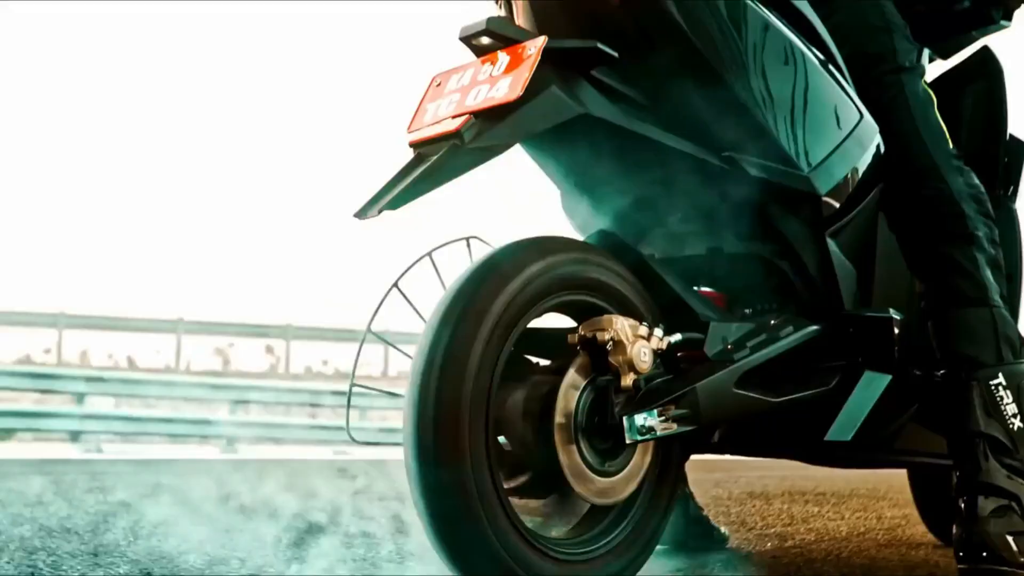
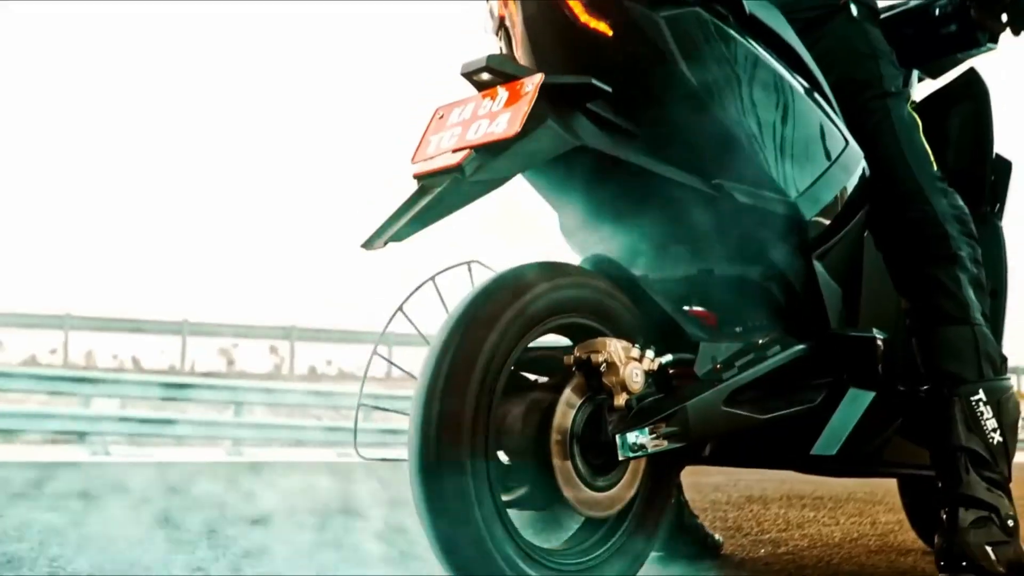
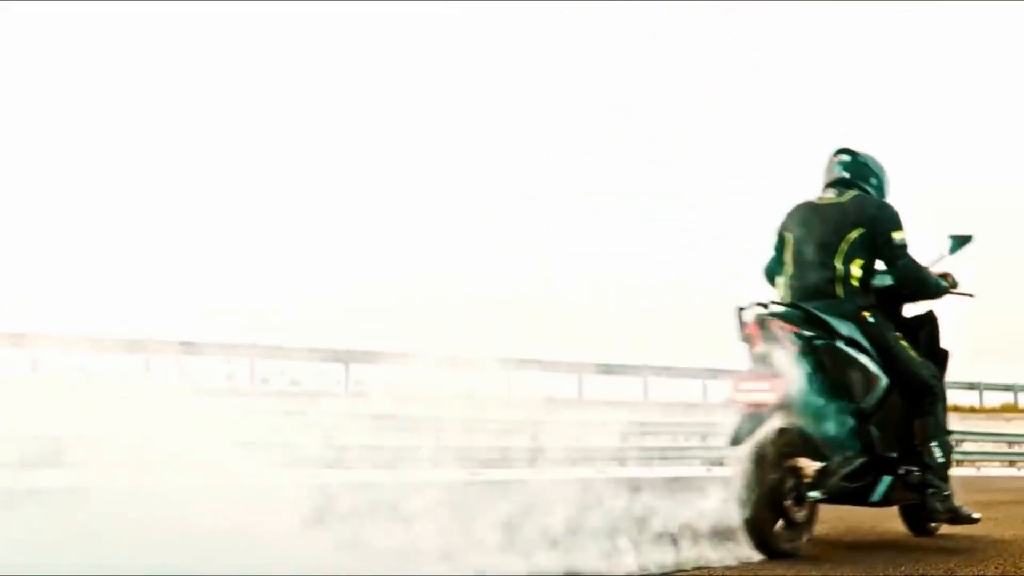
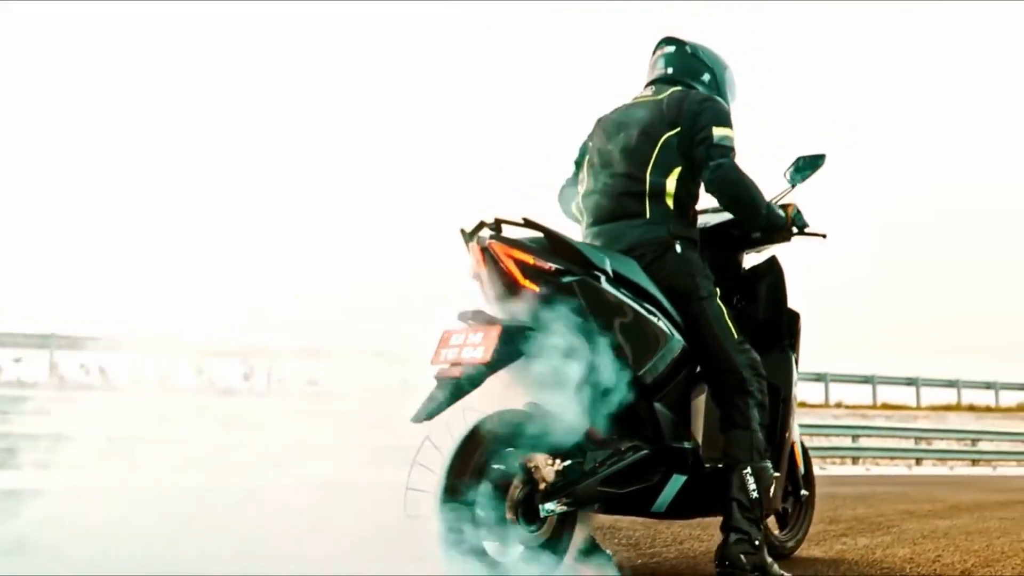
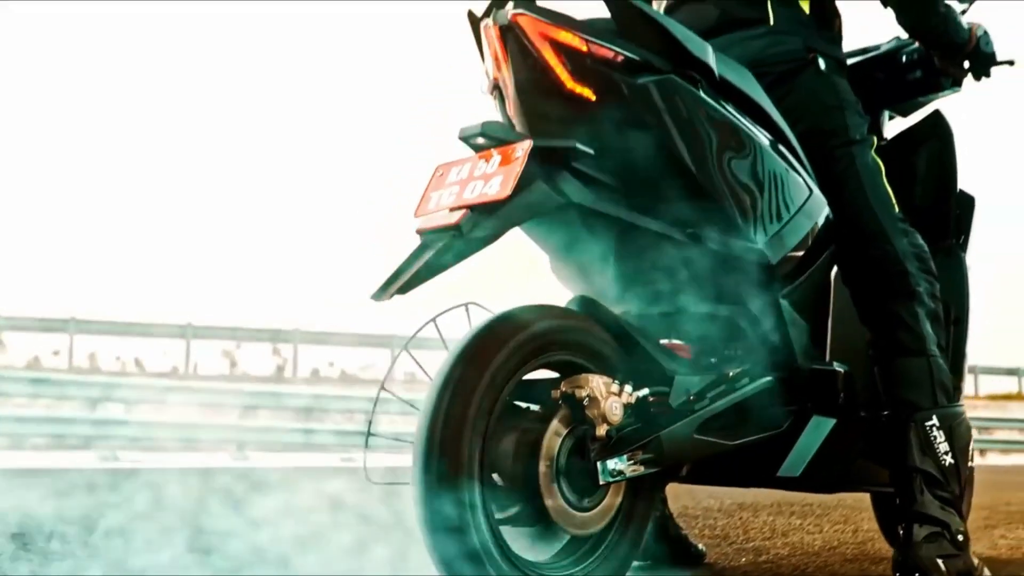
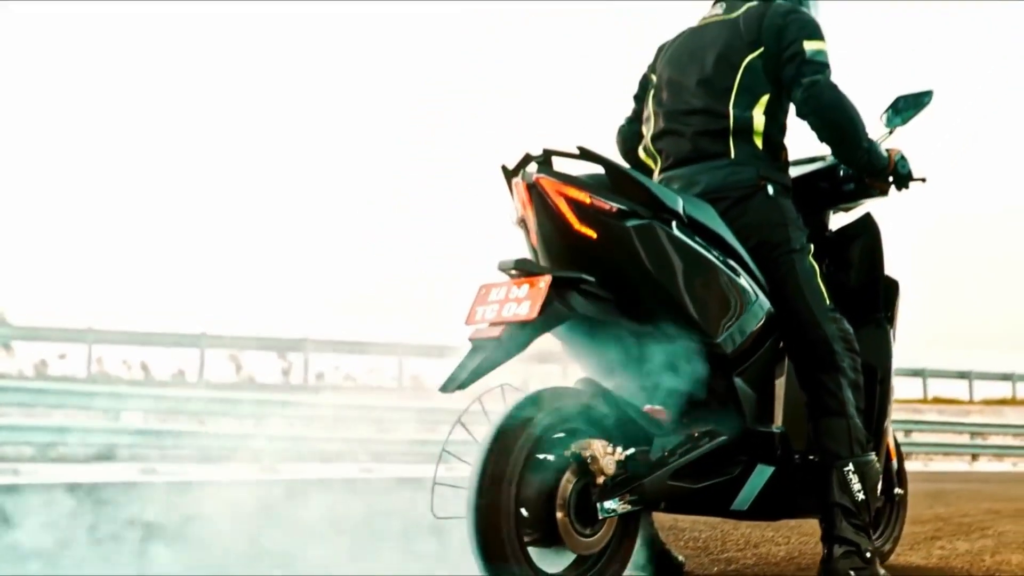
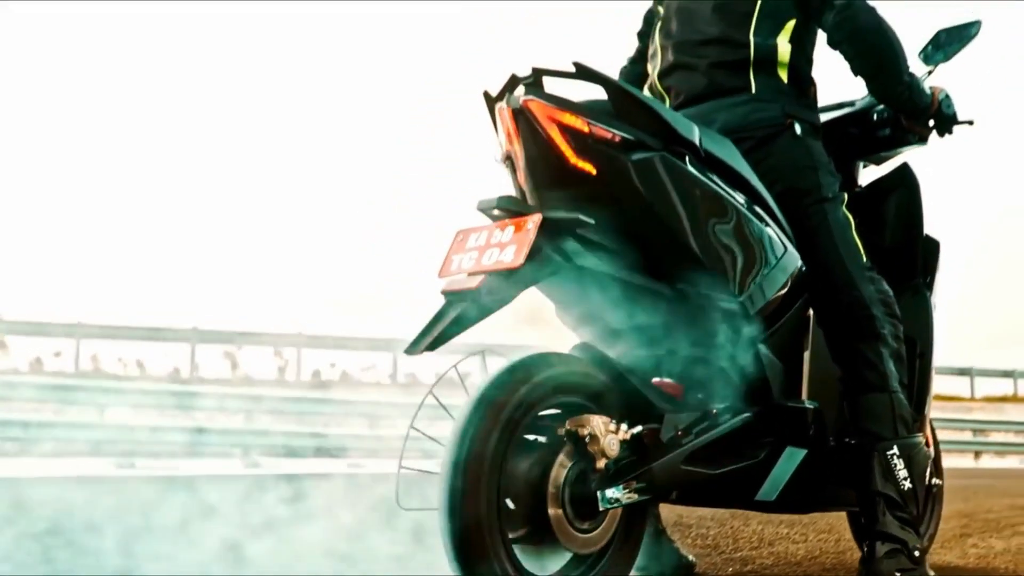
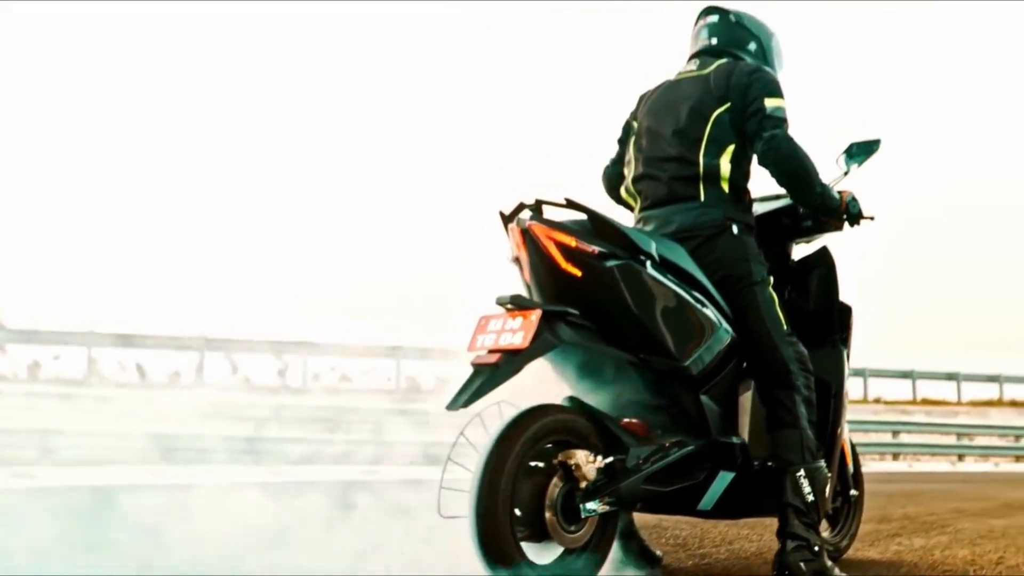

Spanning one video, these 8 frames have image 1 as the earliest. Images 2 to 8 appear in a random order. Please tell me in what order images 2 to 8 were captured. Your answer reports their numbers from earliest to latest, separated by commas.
2, 5, 7, 6, 8, 4, 3
